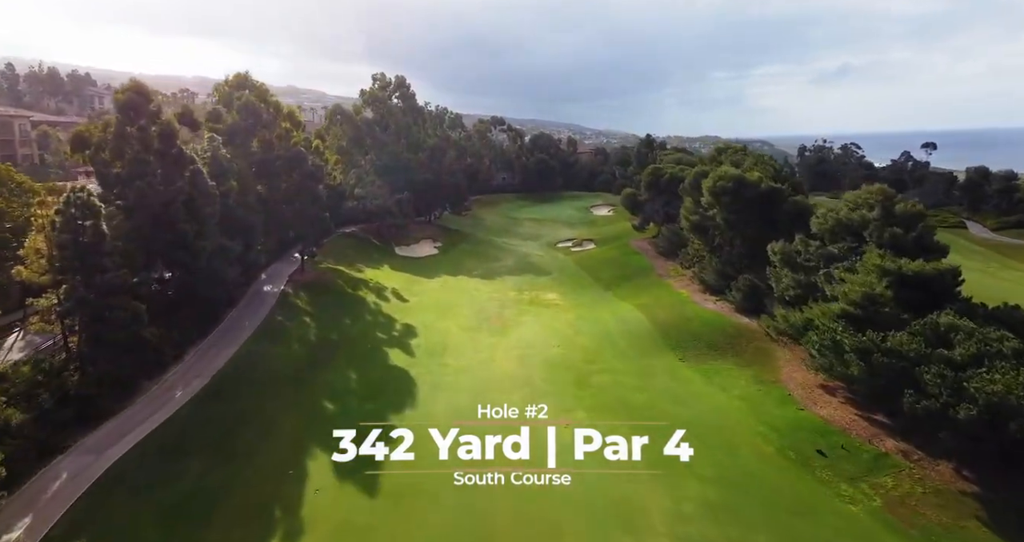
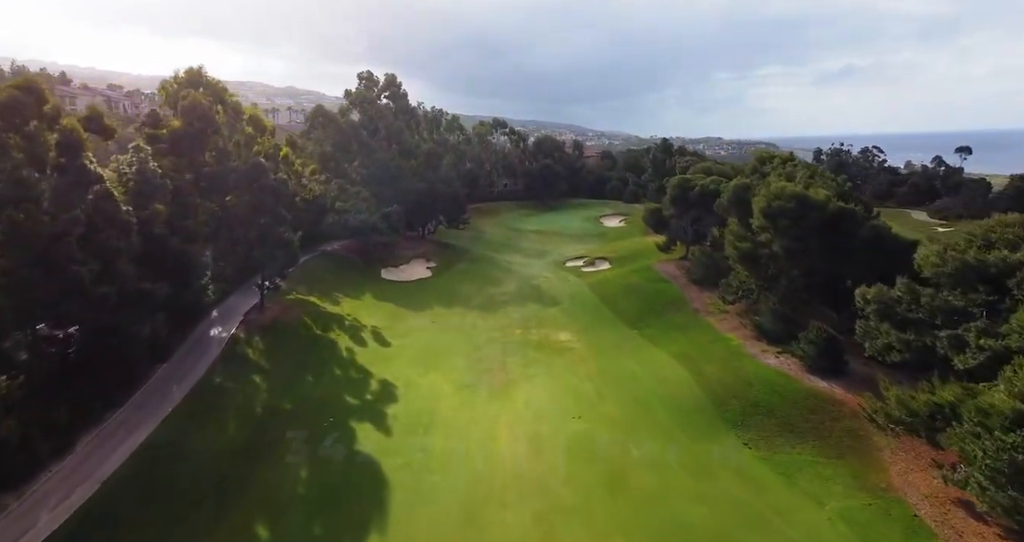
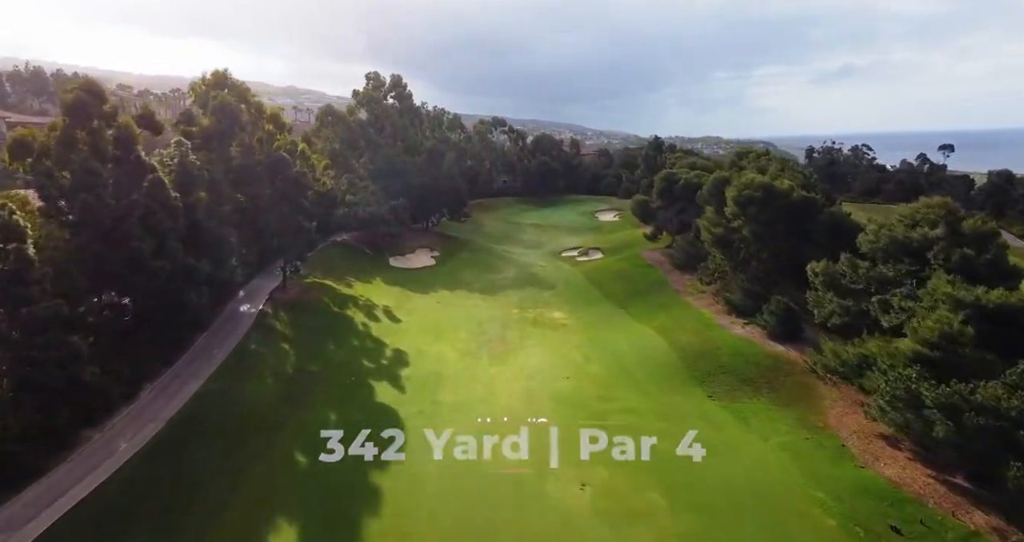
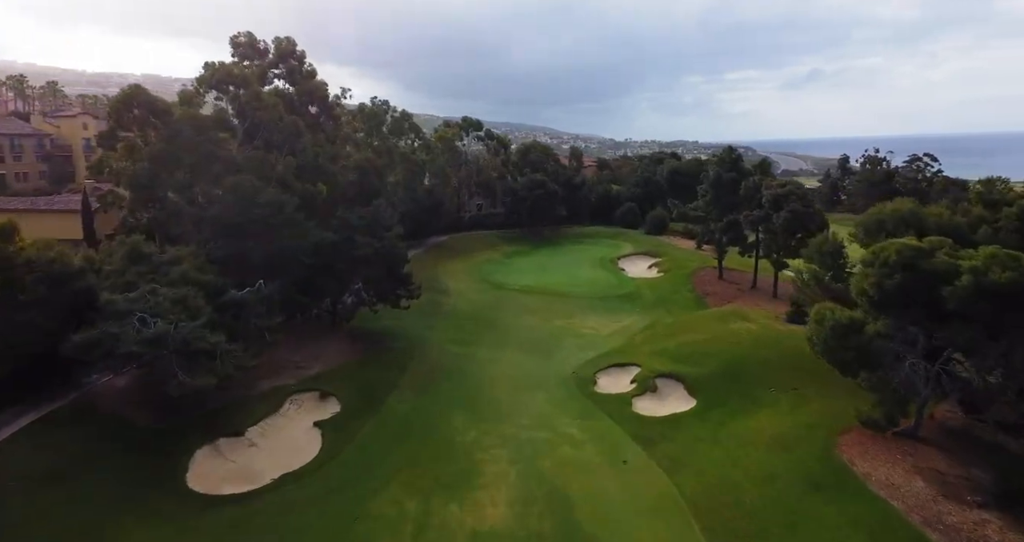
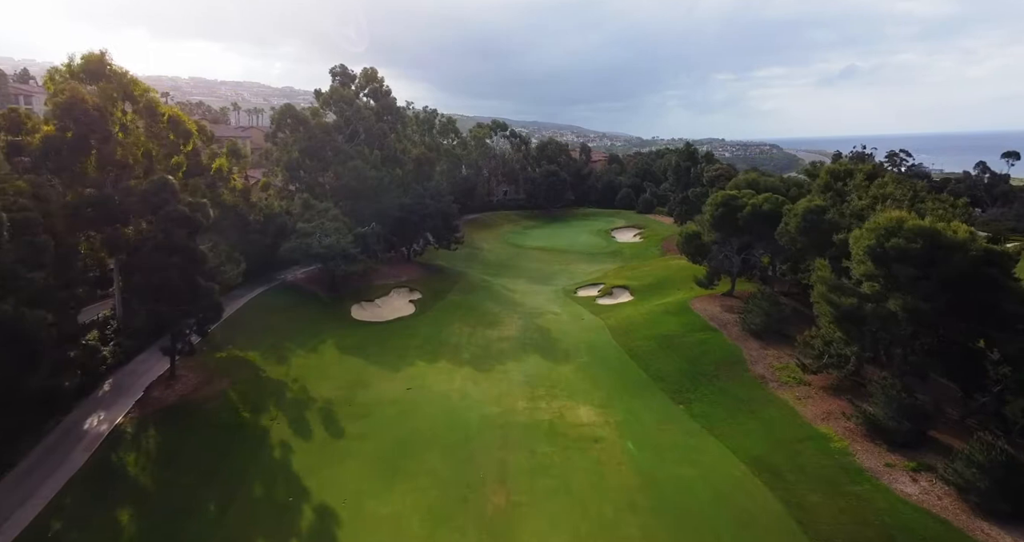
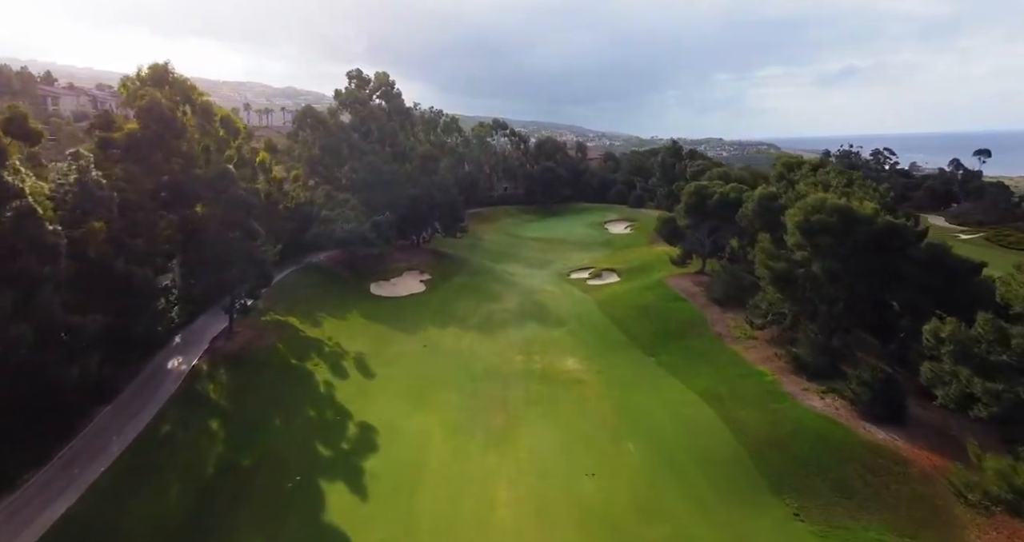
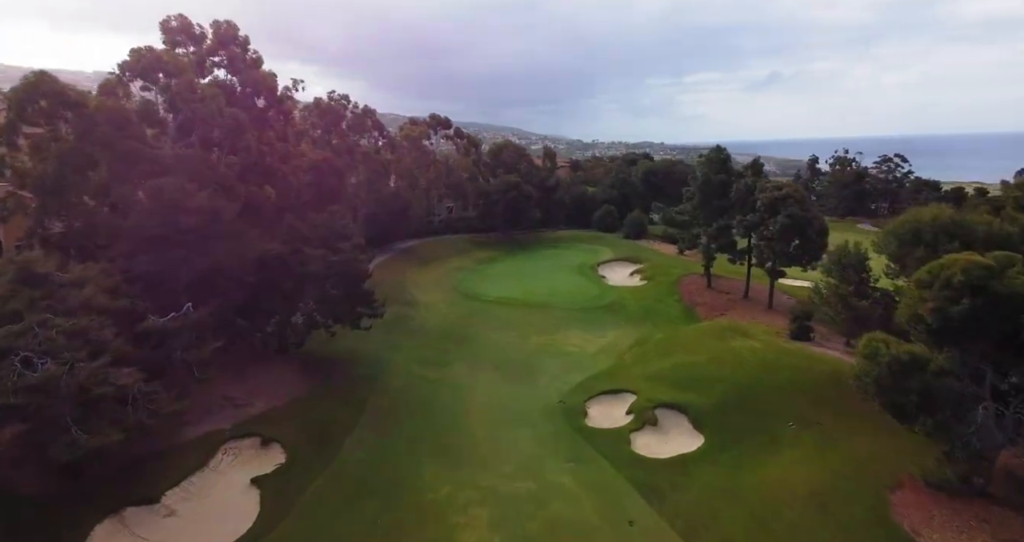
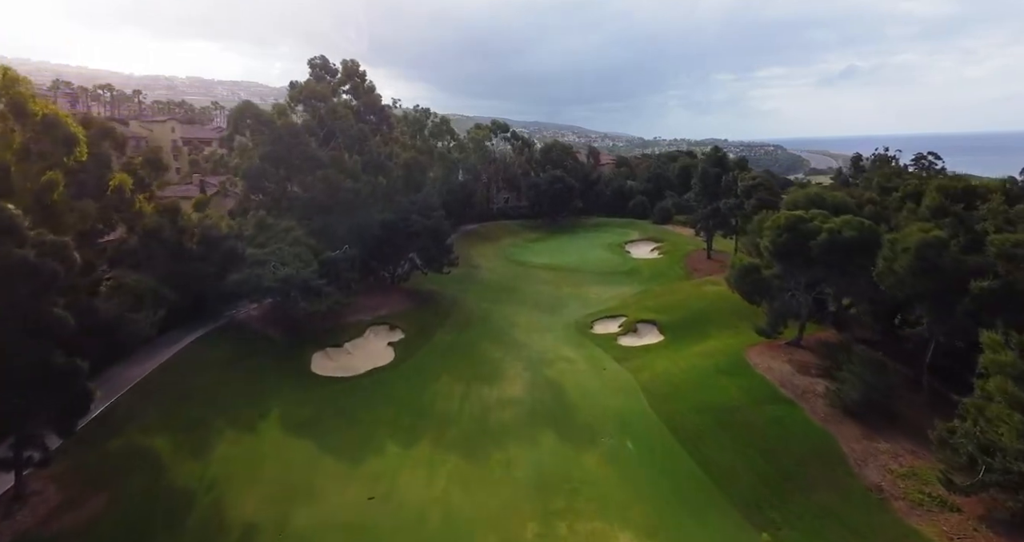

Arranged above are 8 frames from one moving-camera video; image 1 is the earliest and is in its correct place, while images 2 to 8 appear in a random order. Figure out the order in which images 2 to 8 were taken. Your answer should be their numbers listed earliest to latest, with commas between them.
3, 2, 6, 5, 8, 4, 7
